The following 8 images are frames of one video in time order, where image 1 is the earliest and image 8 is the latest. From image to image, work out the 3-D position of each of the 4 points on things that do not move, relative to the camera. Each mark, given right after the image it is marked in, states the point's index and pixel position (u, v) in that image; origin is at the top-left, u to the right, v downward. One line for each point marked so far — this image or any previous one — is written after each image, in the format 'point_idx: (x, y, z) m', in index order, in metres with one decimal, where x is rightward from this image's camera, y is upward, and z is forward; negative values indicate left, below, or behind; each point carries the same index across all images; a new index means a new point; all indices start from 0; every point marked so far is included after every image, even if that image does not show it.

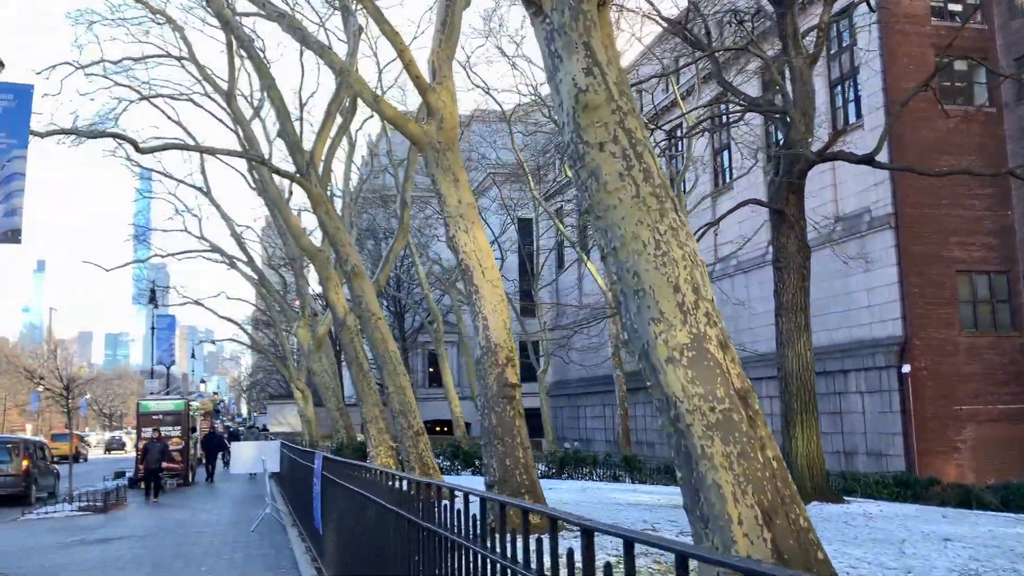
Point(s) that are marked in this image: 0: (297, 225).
0: (-4.1, +1.2, +17.5) m
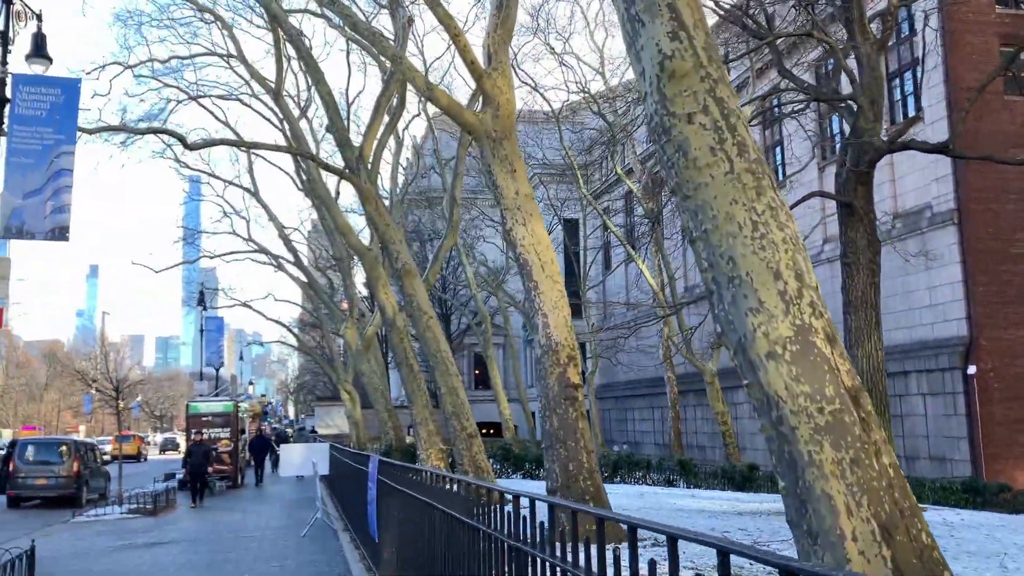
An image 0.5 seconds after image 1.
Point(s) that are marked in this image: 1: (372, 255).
0: (-3.1, +1.2, +17.2) m
1: (-2.7, +0.7, +17.6) m
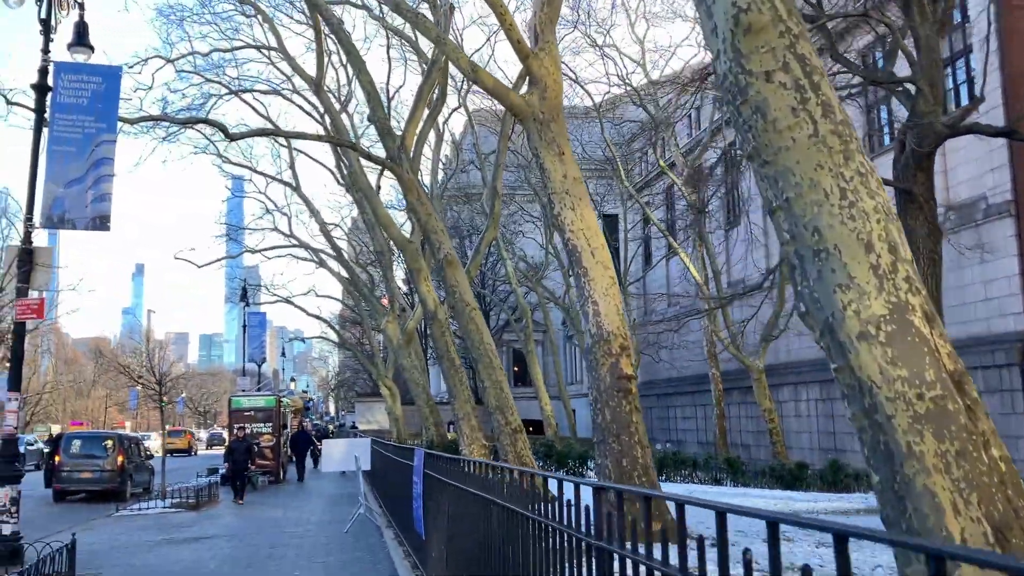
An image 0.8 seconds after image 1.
0: (-2.3, +1.3, +17.0) m
1: (-1.9, +0.8, +17.4) m
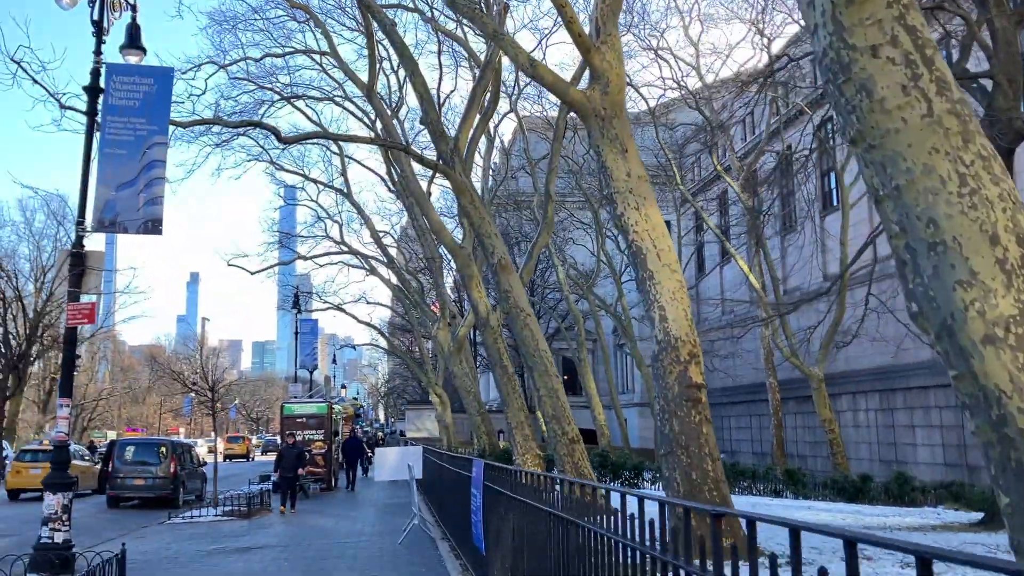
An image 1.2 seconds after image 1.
0: (-1.3, +1.2, +16.8) m
1: (-0.9, +0.7, +17.1) m
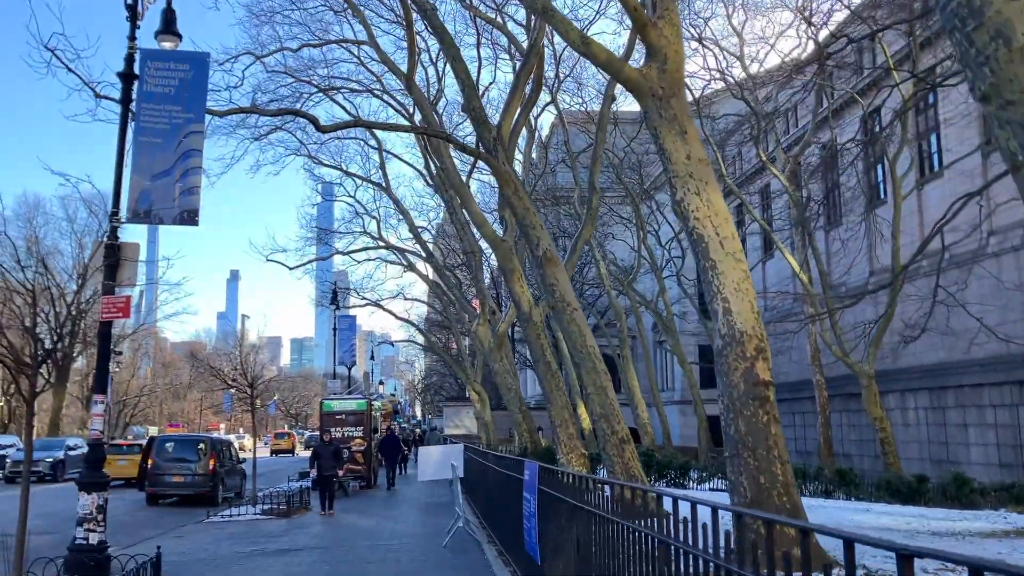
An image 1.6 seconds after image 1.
0: (-0.6, +1.3, +16.3) m
1: (-0.1, +0.8, +16.7) m
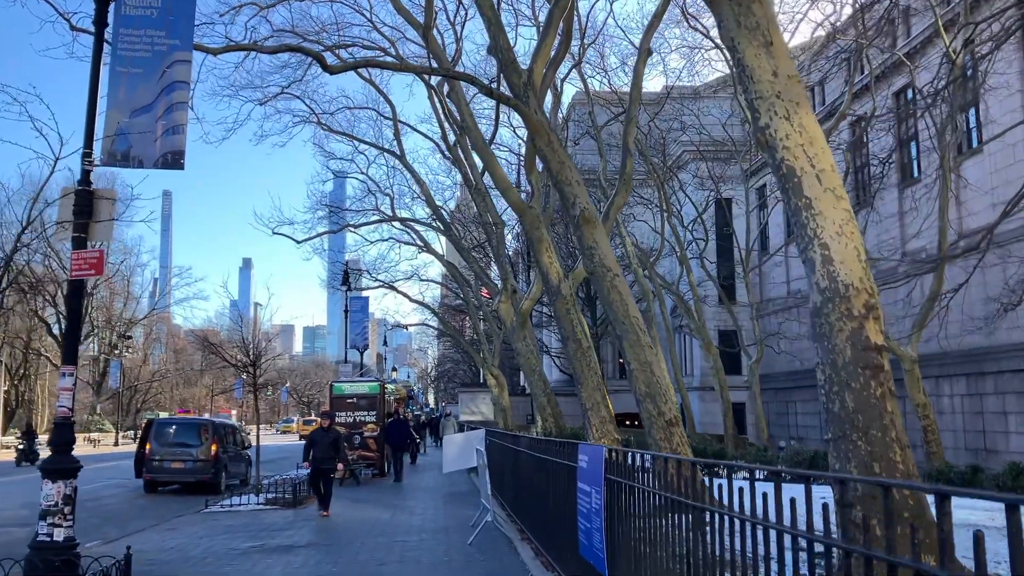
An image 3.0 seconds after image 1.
0: (-0.1, +1.8, +15.0) m
1: (+0.3, +1.2, +15.3) m
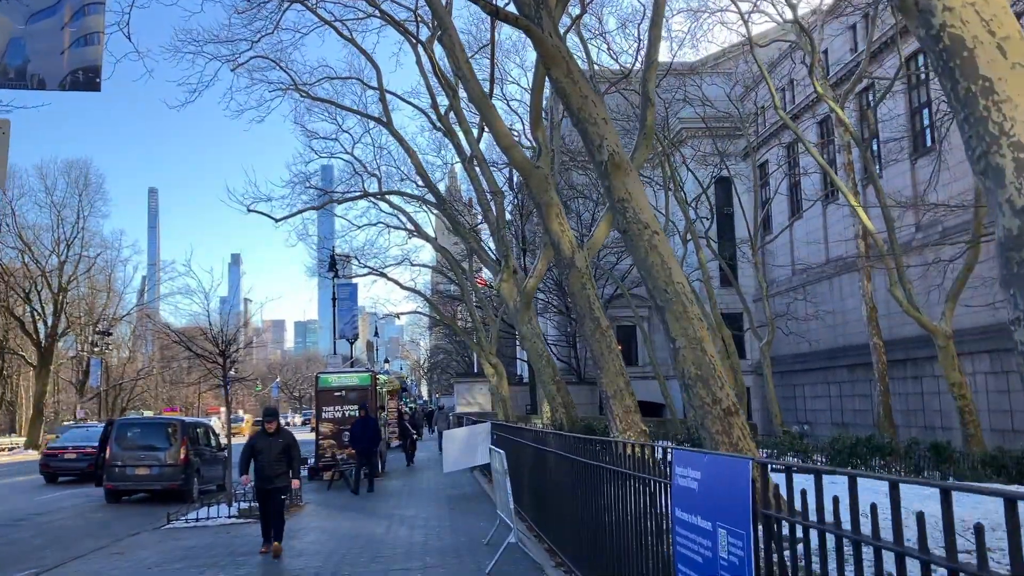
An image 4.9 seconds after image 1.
0: (-0.1, +2.2, +13.1) m
1: (+0.4, +1.6, +13.4) m
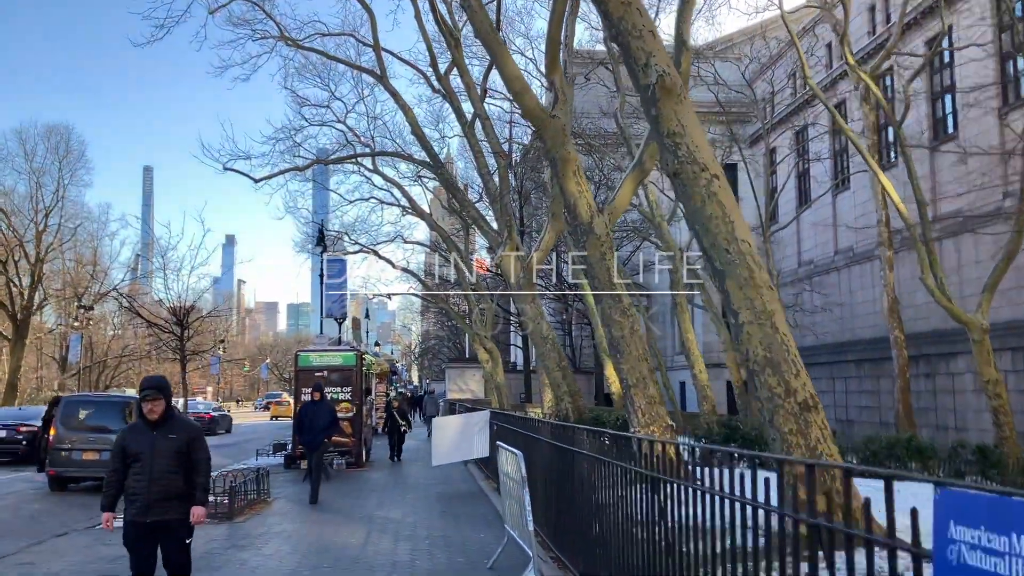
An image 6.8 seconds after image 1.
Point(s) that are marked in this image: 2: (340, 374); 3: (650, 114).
0: (+0.1, +2.6, +11.3) m
1: (+0.5, +2.0, +11.6) m
2: (-3.4, -1.8, +18.4) m
3: (+1.0, +1.3, +7.0) m
